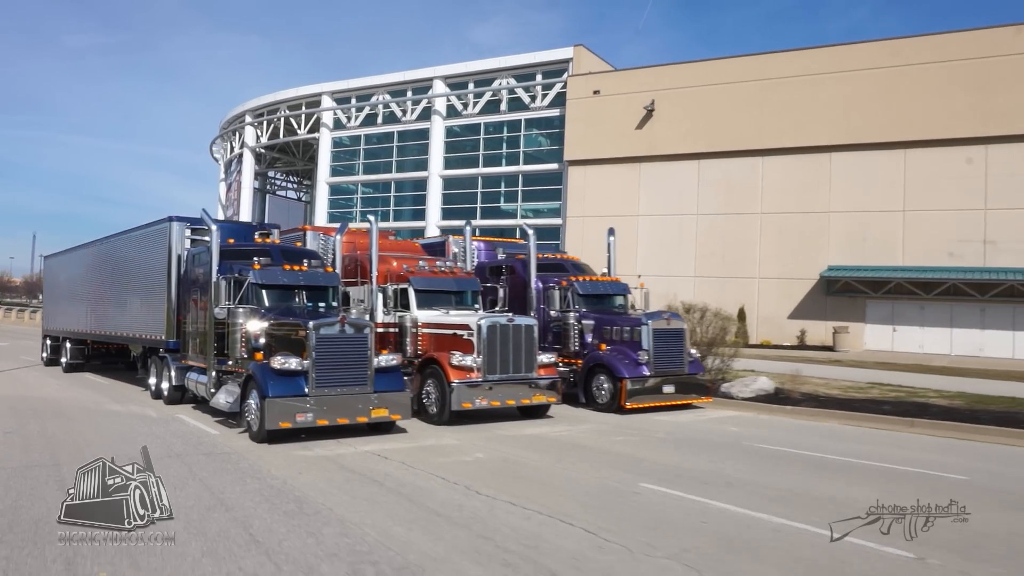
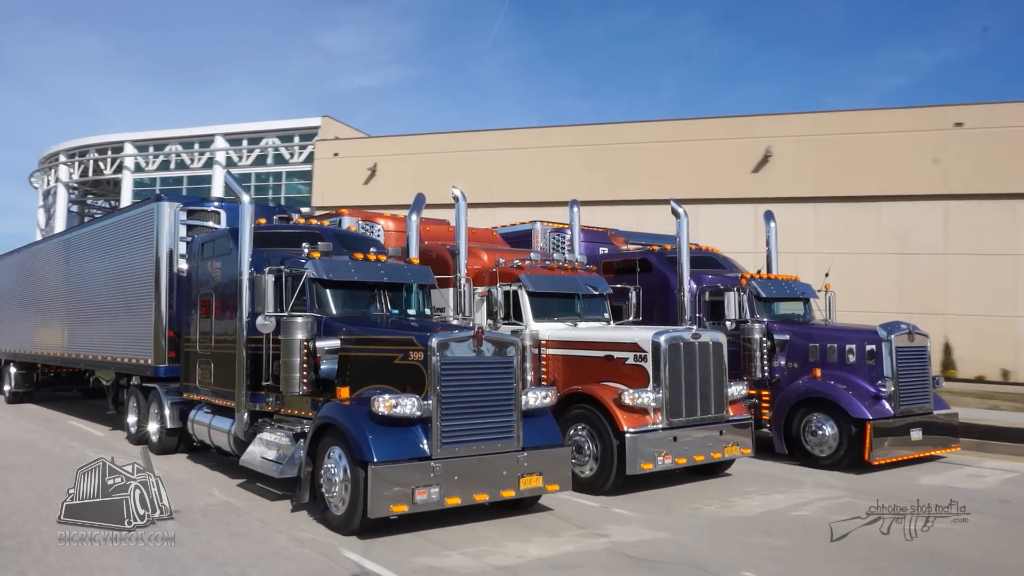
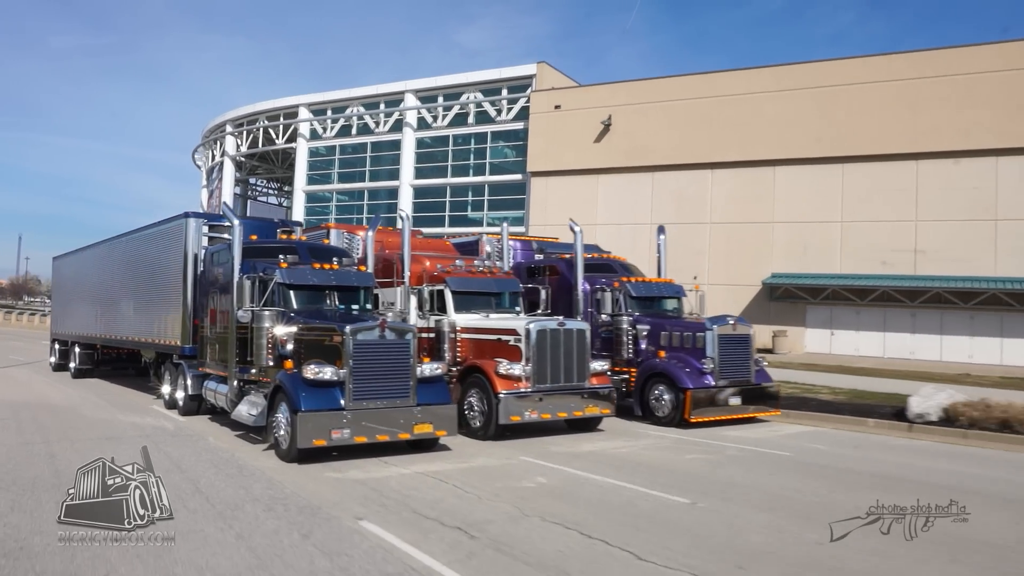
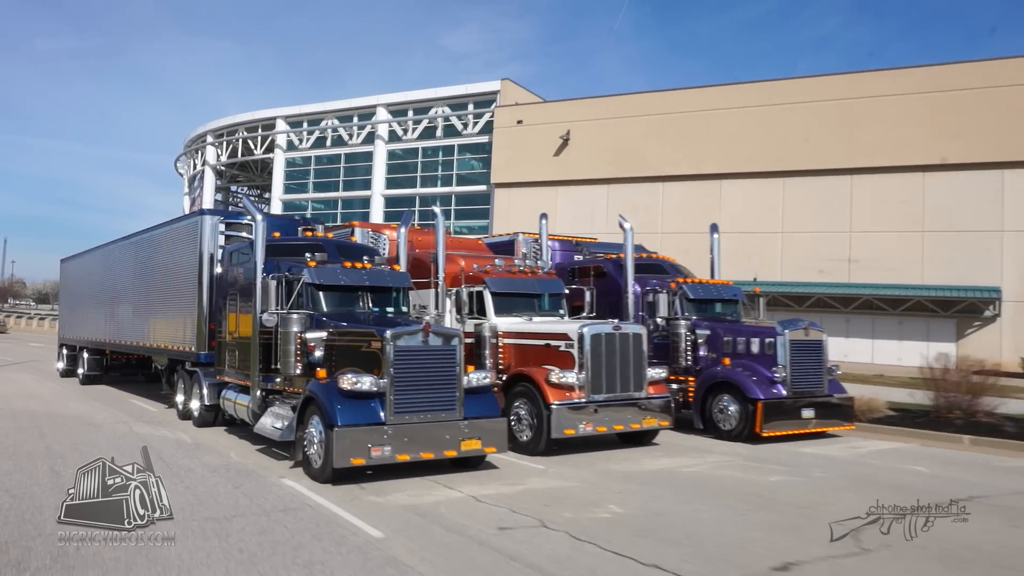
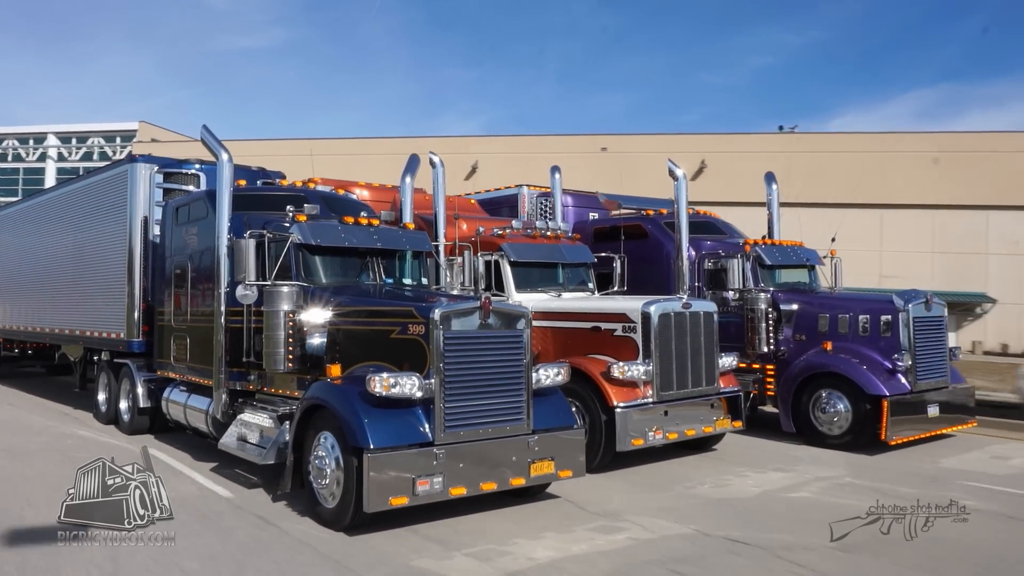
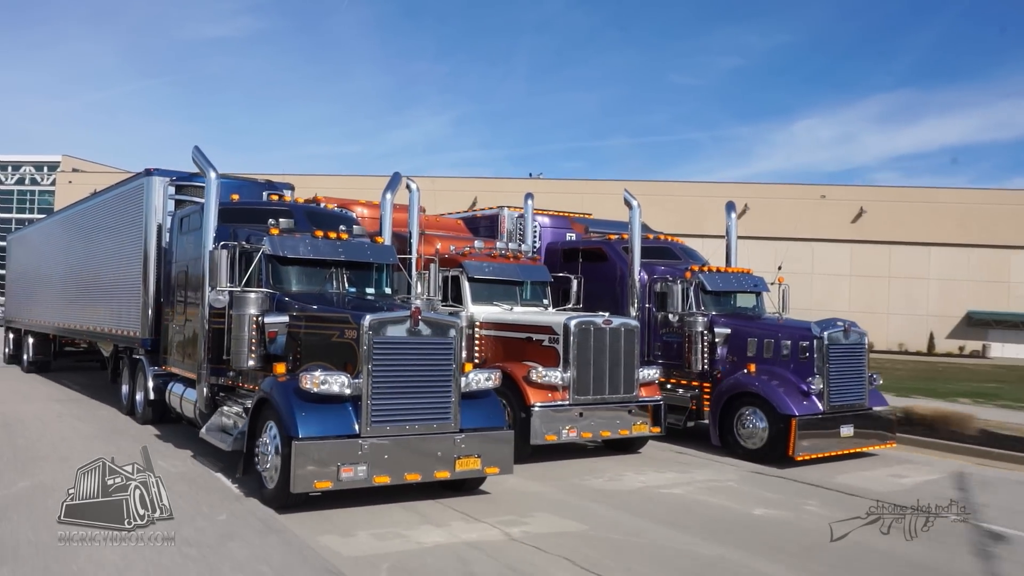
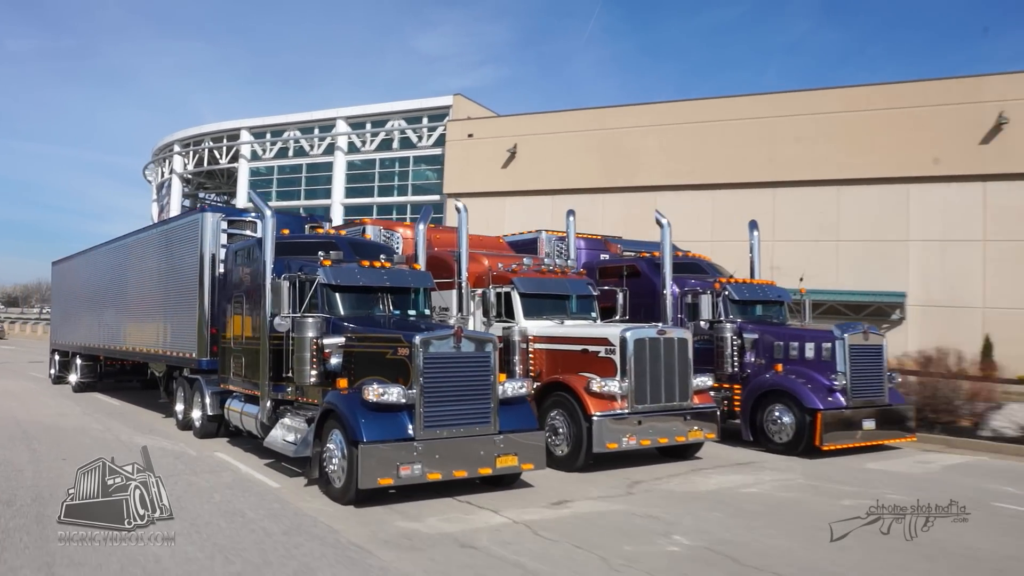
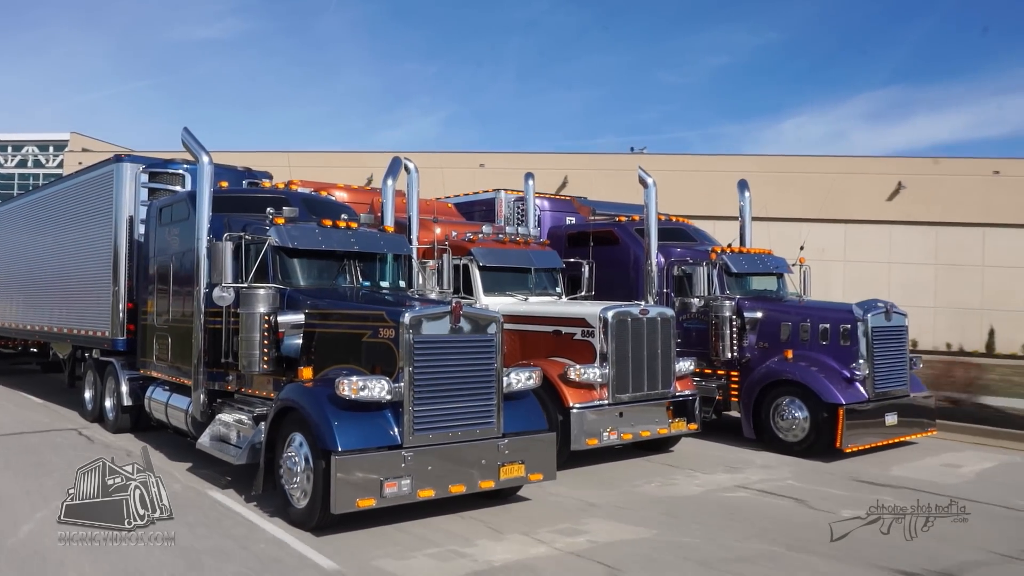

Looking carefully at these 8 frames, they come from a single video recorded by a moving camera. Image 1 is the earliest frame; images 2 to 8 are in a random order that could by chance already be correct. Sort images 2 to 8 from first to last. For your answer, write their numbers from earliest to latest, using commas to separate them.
3, 4, 7, 2, 5, 8, 6
